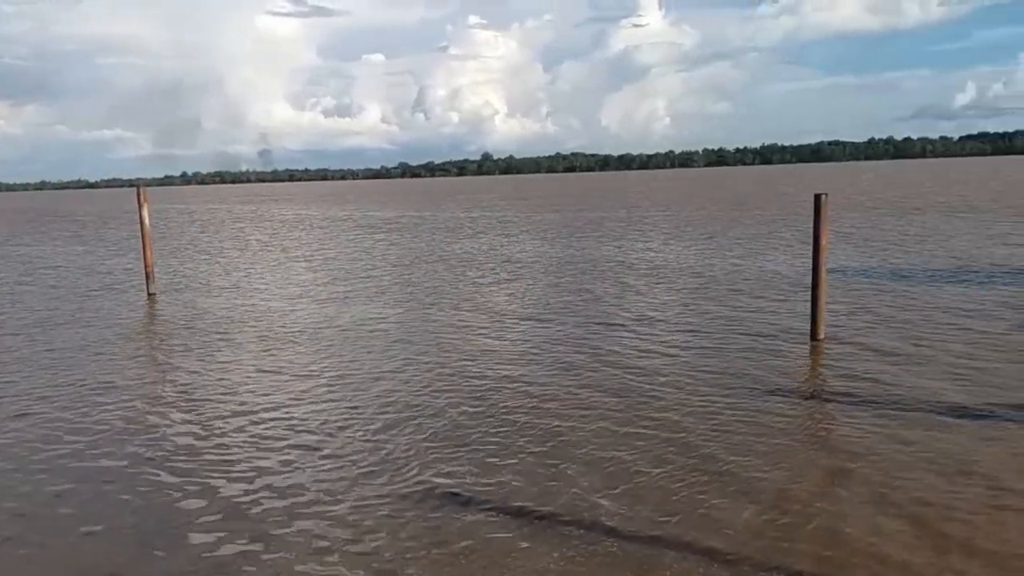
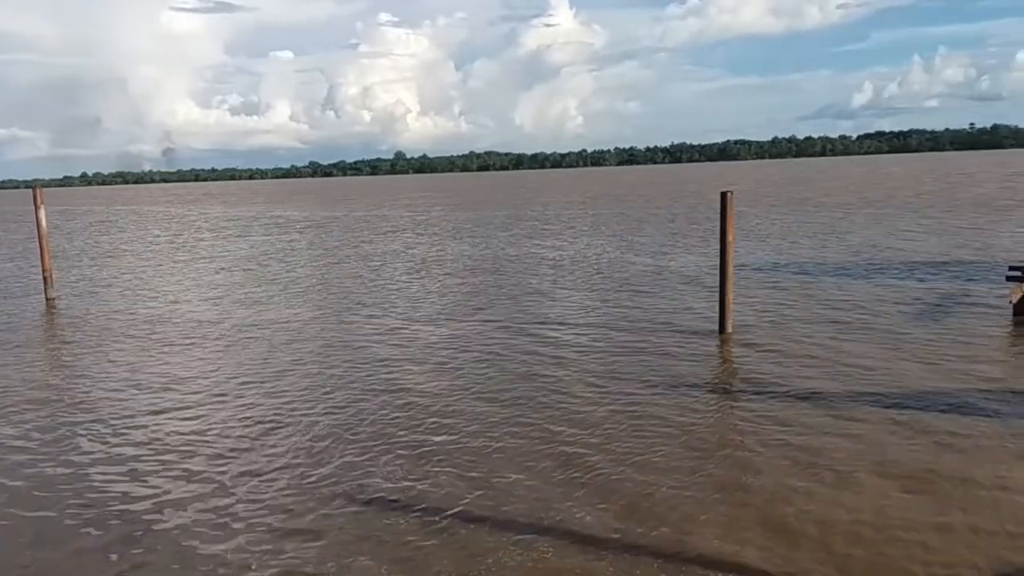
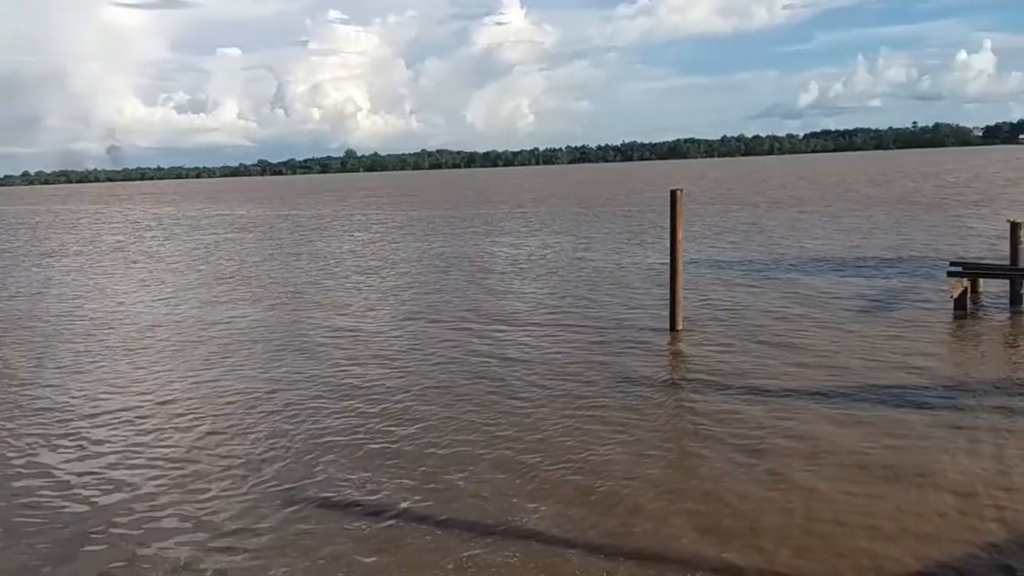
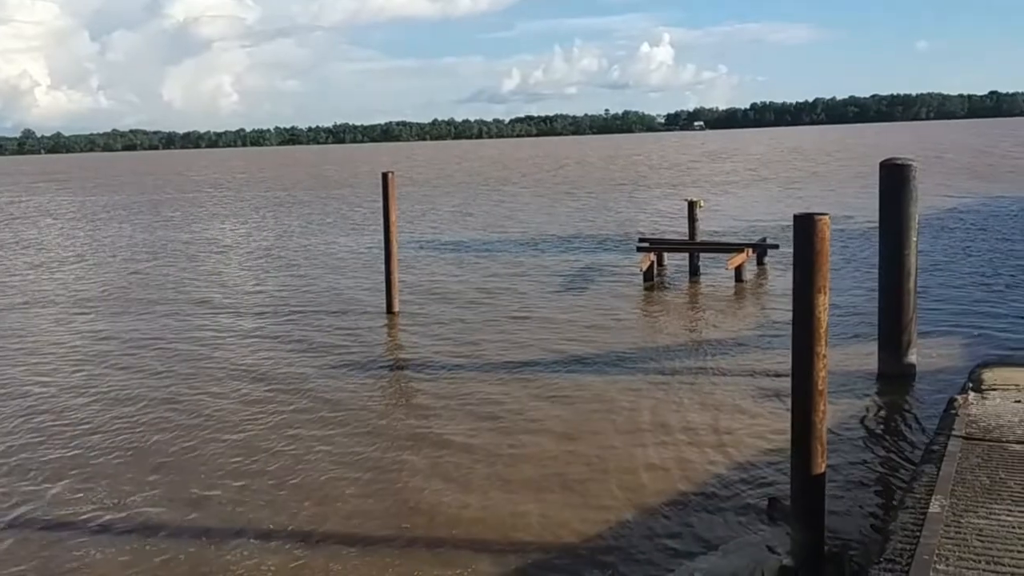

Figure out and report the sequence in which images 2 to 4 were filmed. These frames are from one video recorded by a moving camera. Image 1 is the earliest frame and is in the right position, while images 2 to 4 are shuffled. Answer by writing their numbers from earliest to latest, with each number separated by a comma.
2, 3, 4
